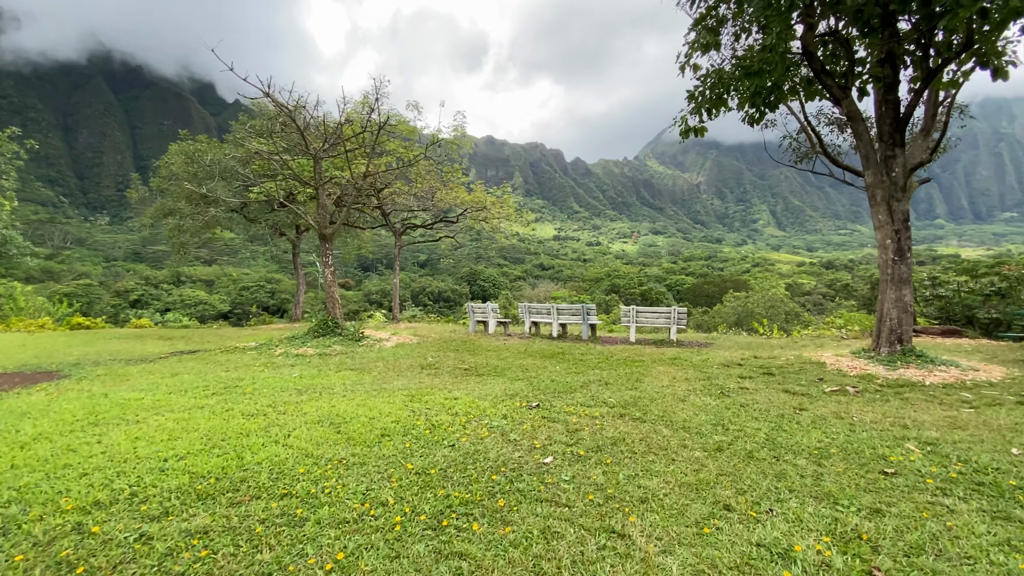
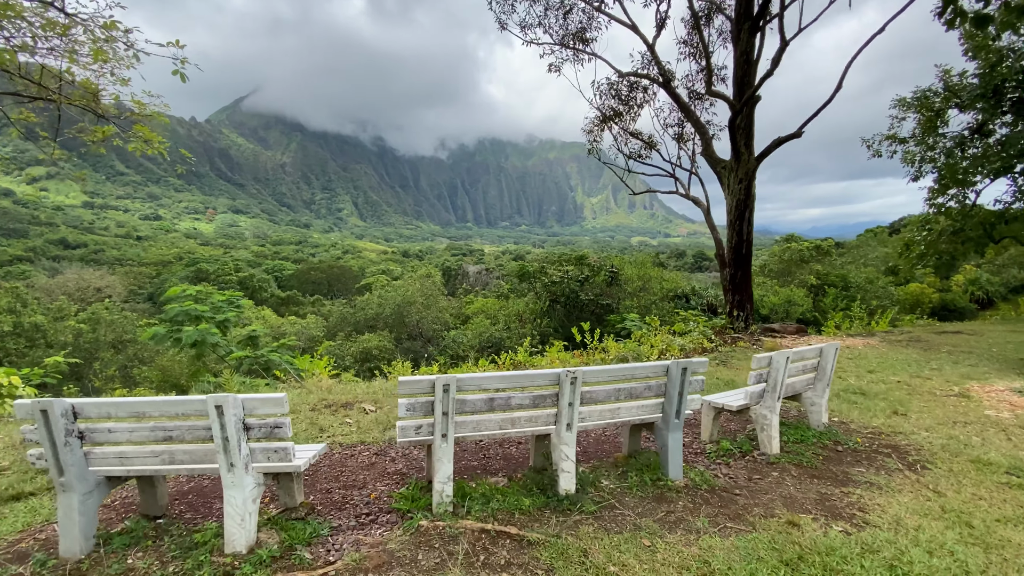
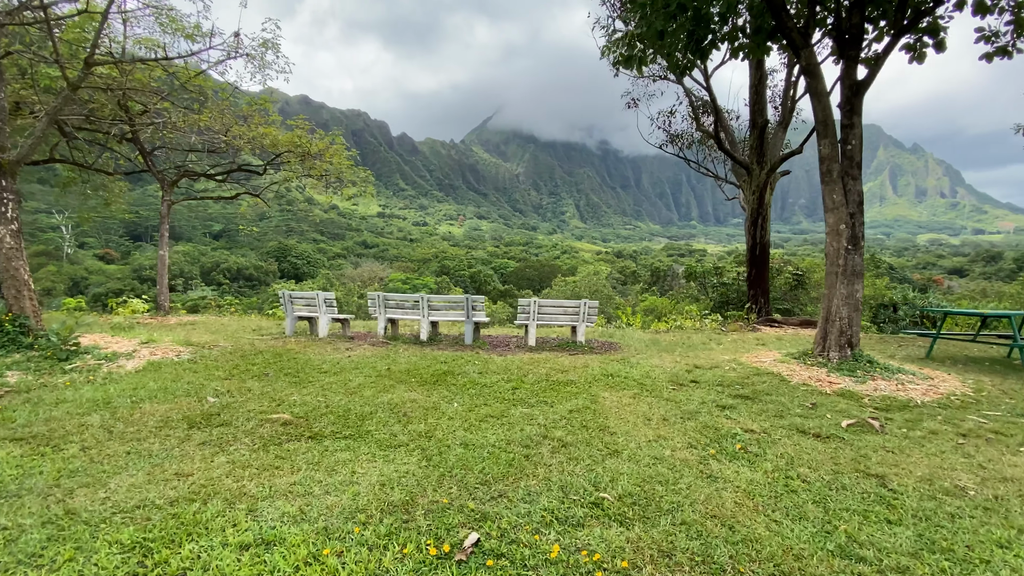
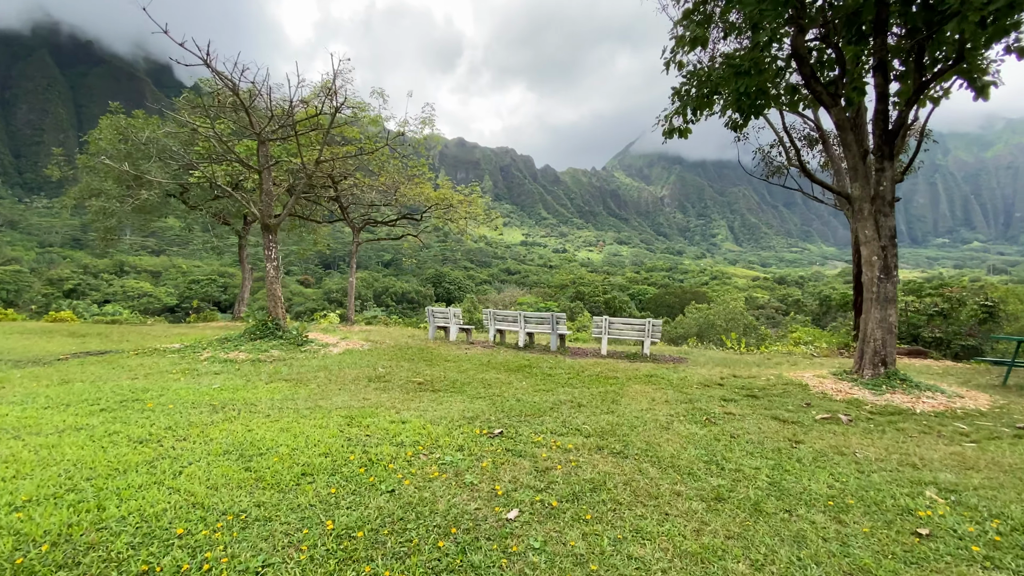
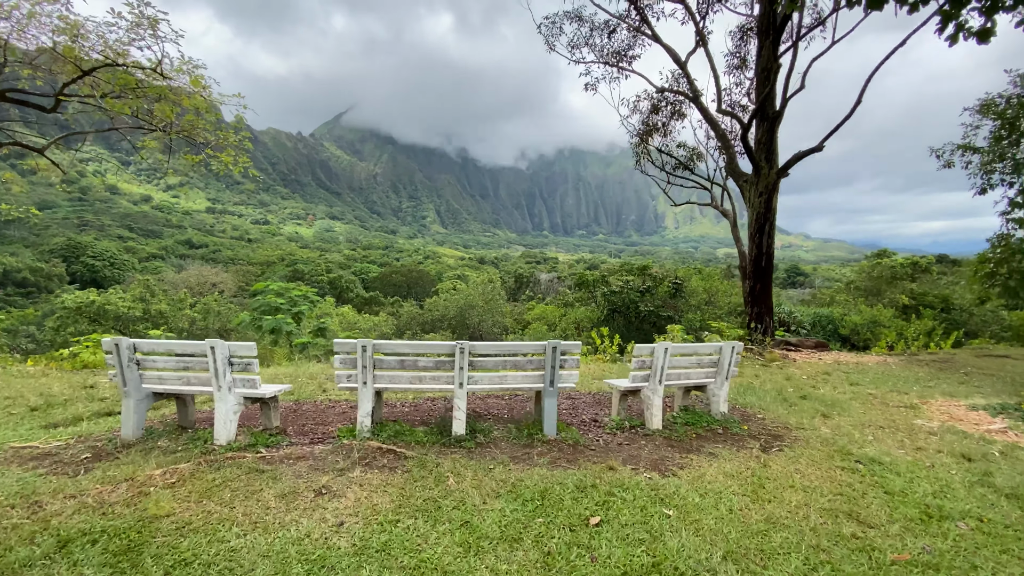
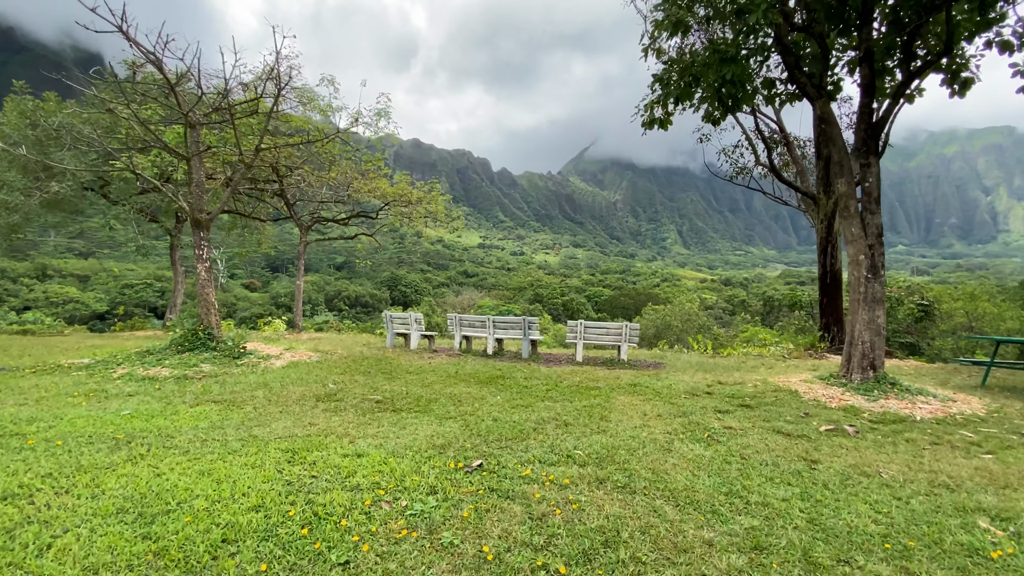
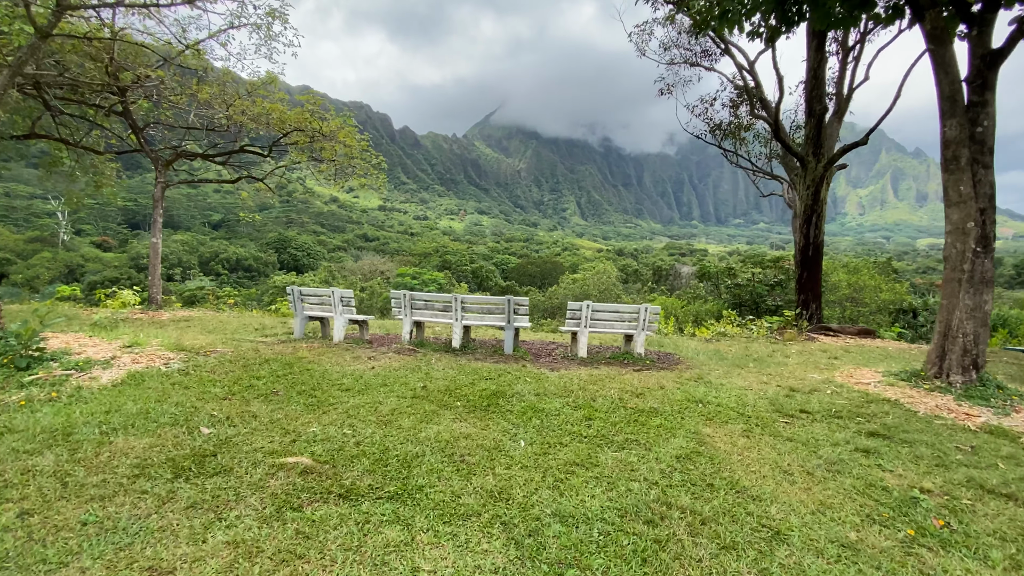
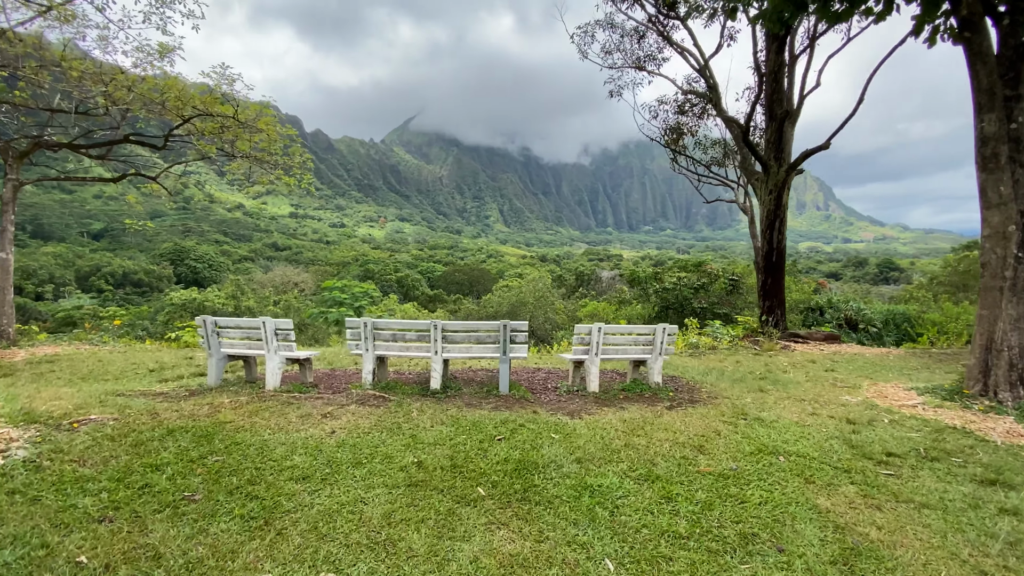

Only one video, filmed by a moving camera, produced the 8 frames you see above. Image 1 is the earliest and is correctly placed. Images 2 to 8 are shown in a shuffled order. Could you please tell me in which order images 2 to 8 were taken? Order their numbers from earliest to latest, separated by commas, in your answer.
4, 6, 3, 7, 8, 5, 2
